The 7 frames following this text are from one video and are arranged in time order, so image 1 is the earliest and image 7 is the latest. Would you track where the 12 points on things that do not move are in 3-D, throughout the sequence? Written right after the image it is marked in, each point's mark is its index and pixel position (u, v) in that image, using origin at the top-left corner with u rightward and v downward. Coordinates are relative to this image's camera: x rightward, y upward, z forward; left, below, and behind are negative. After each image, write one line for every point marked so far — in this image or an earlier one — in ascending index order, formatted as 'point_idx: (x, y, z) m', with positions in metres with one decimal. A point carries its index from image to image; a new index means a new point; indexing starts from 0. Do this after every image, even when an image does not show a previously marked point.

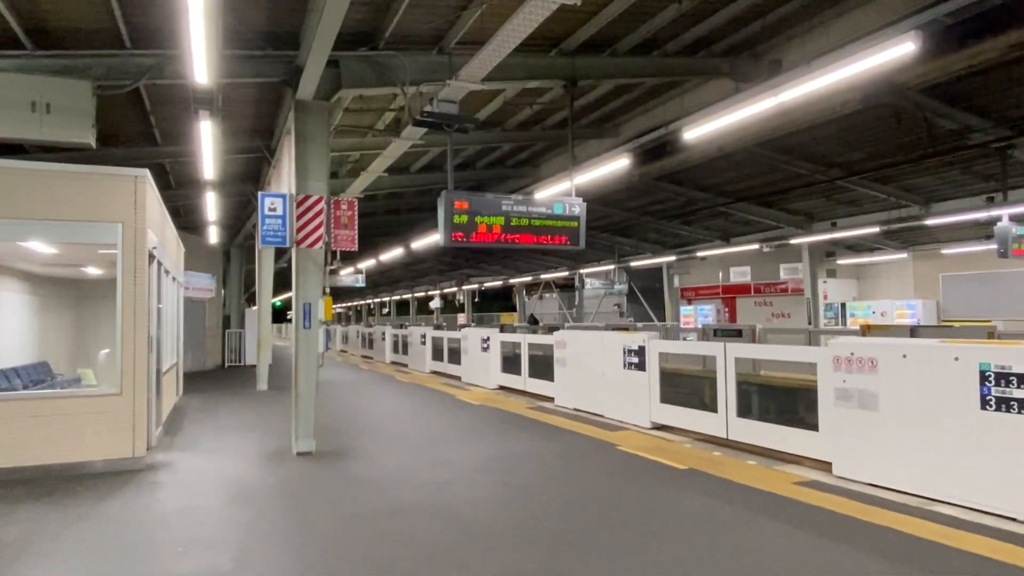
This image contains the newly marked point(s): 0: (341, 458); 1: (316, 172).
0: (-2.0, -2.0, +7.7) m
1: (-2.3, +1.4, +8.0) m
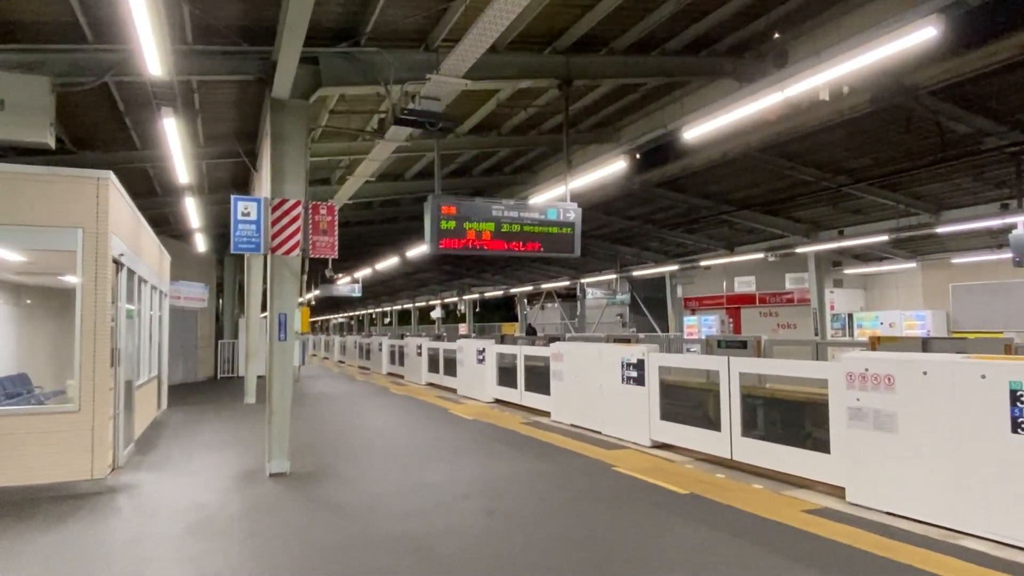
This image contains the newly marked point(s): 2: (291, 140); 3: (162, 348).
0: (-2.1, -2.1, +7.2) m
1: (-2.5, +1.3, +7.5) m
2: (-2.5, +1.7, +7.5) m
3: (-6.8, -1.2, +12.9) m
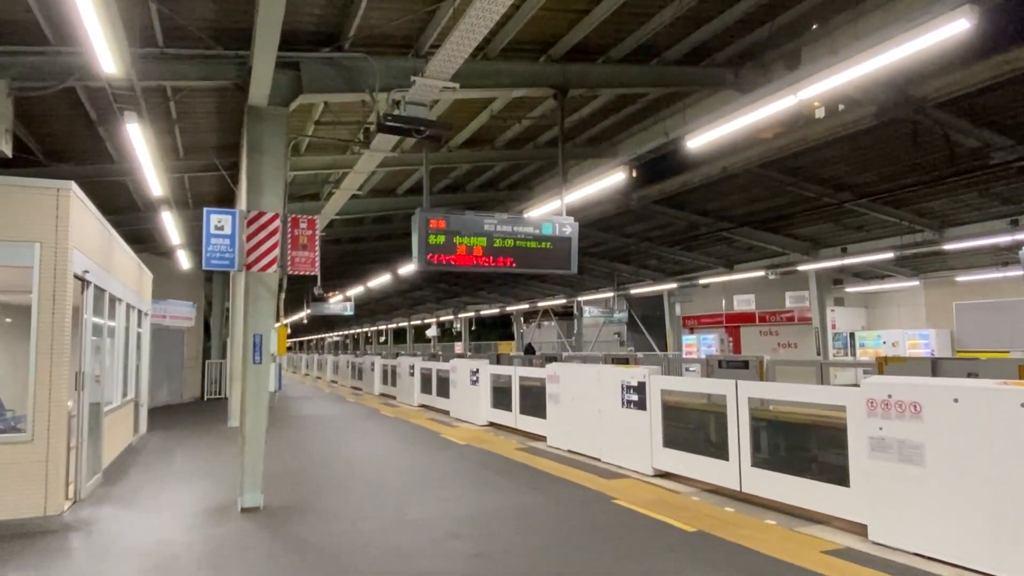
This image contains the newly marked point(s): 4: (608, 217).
0: (-2.2, -2.3, +6.6) m
1: (-2.5, +1.1, +7.1) m
2: (-2.6, +1.5, +7.0) m
3: (-6.9, -1.5, +12.4) m
4: (+2.6, +1.9, +18.0) m
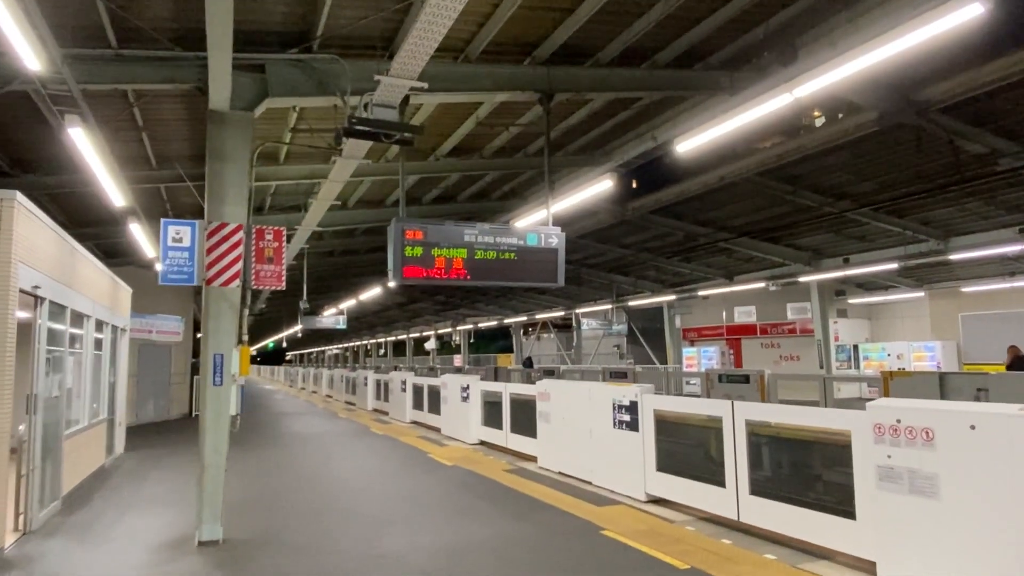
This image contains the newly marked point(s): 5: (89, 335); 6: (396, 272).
0: (-2.4, -2.4, +6.1) m
1: (-2.8, +0.9, +6.6) m
2: (-2.8, +1.3, +6.6) m
3: (-7.0, -1.8, +11.9) m
4: (+2.4, +1.6, +17.5) m
5: (-6.0, -0.6, +9.5) m
6: (-1.3, +0.2, +7.4) m
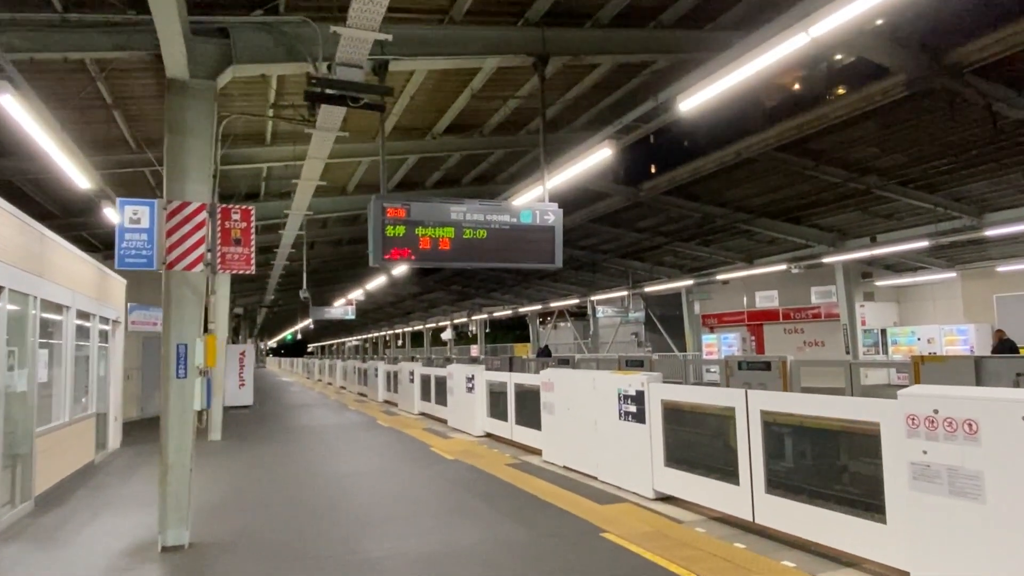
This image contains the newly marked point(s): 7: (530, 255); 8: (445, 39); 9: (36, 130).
0: (-2.5, -2.3, +5.7) m
1: (-2.9, +1.1, +6.1) m
2: (-2.9, +1.4, +6.1) m
3: (-7.0, -1.6, +11.6) m
4: (+2.6, +2.0, +16.8) m
5: (-6.0, -0.5, +9.1) m
6: (-1.4, +0.4, +6.9) m
7: (+0.2, +0.4, +7.5) m
8: (-0.7, +2.6, +7.1) m
9: (-4.2, +1.5, +6.1) m
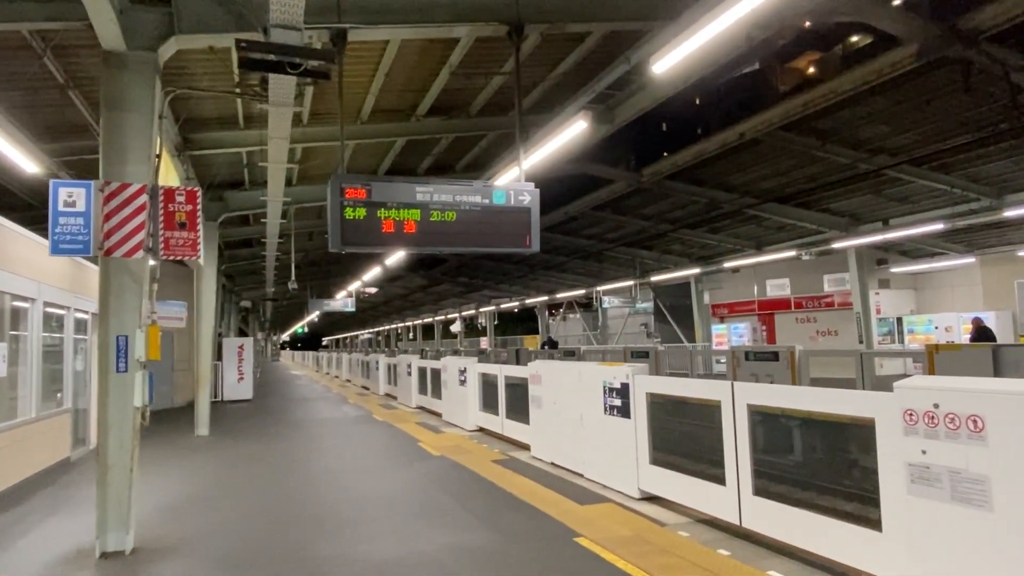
0: (-2.8, -2.2, +5.3) m
1: (-3.2, +1.2, +5.7) m
2: (-3.2, +1.5, +5.7) m
3: (-7.1, -1.5, +11.3) m
4: (+2.6, +2.2, +16.3) m
5: (-6.2, -0.4, +8.7) m
6: (-1.7, +0.5, +6.4) m
7: (-0.1, +0.5, +7.1) m
8: (-1.0, +2.8, +6.6) m
9: (-4.5, +1.5, +5.7) m
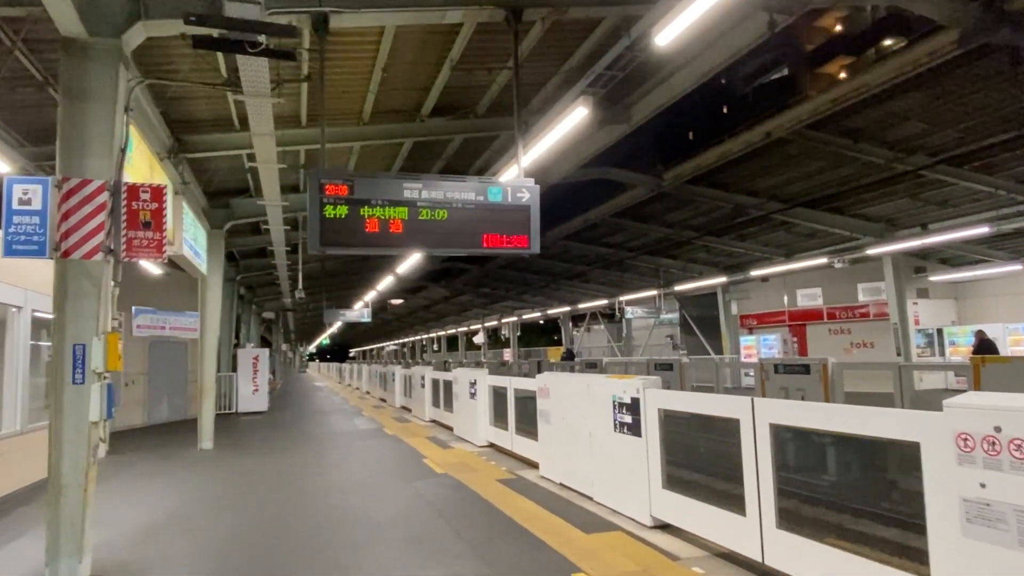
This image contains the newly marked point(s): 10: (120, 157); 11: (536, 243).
0: (-2.8, -2.2, +4.8) m
1: (-3.2, +1.1, +5.3) m
2: (-3.3, +1.5, +5.3) m
3: (-6.9, -1.6, +11.0) m
4: (+2.9, +2.0, +15.6) m
5: (-6.1, -0.5, +8.4) m
6: (-1.7, +0.4, +5.9) m
7: (-0.1, +0.5, +6.5) m
8: (-1.0, +2.7, +6.1) m
9: (-4.6, +1.5, +5.4) m
10: (-3.2, +1.1, +5.5) m
11: (+0.3, +0.4, +6.6) m
